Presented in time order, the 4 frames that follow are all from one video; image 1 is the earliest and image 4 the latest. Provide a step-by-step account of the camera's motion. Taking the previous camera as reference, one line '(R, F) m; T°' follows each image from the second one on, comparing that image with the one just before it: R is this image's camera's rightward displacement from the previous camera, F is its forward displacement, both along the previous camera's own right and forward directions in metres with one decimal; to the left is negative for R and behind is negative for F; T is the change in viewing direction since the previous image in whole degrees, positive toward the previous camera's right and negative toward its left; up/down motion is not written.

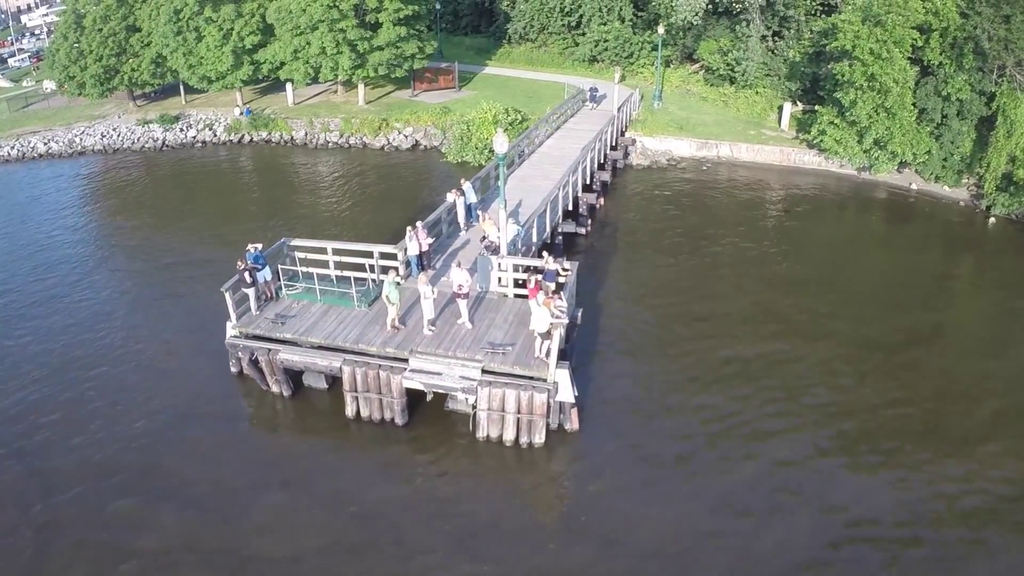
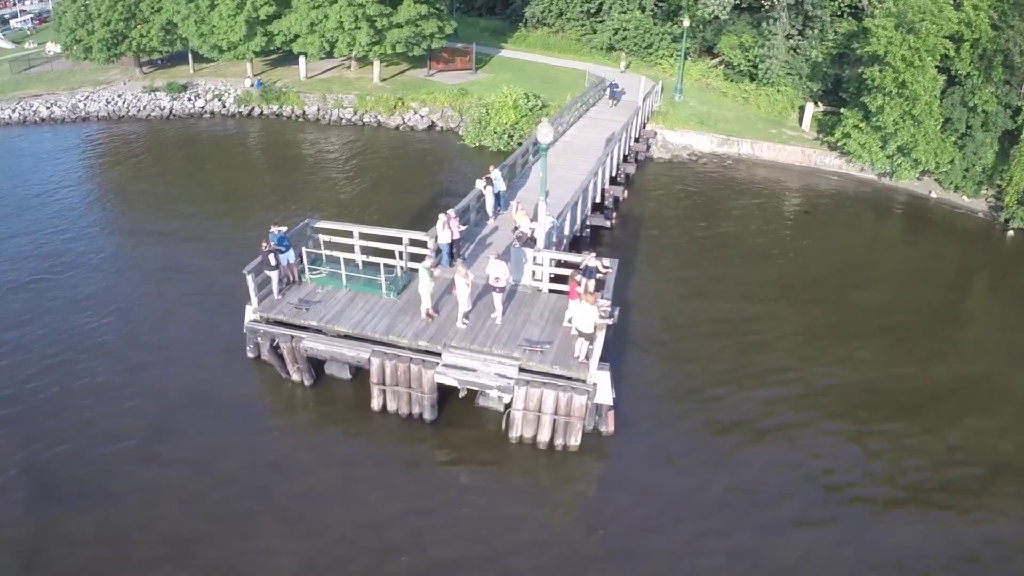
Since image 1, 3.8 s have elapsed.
(-1.3, +0.7) m; +1°
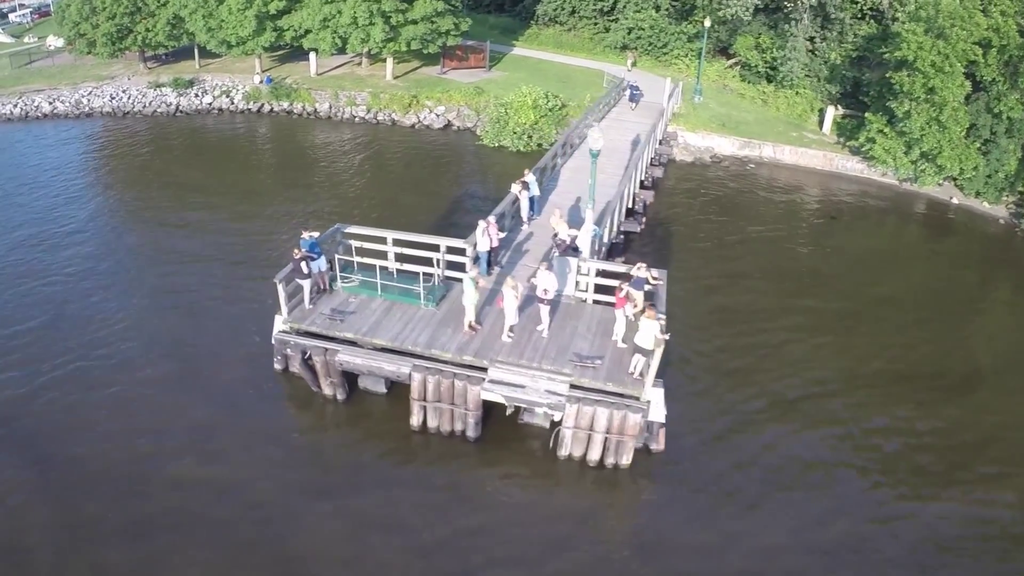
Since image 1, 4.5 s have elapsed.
(-1.4, +0.8) m; +1°
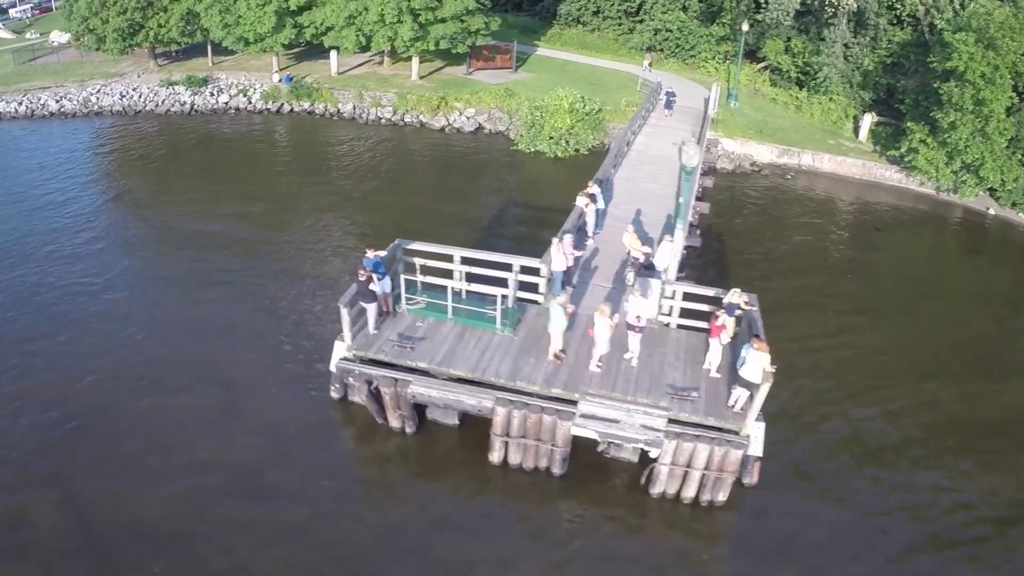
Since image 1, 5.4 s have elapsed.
(-2.3, +1.3) m; +2°
